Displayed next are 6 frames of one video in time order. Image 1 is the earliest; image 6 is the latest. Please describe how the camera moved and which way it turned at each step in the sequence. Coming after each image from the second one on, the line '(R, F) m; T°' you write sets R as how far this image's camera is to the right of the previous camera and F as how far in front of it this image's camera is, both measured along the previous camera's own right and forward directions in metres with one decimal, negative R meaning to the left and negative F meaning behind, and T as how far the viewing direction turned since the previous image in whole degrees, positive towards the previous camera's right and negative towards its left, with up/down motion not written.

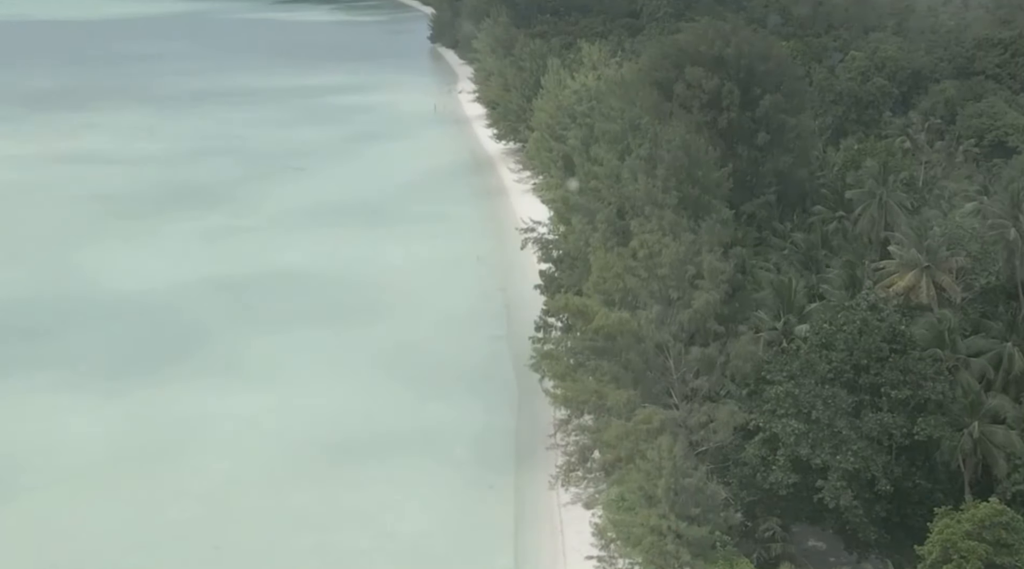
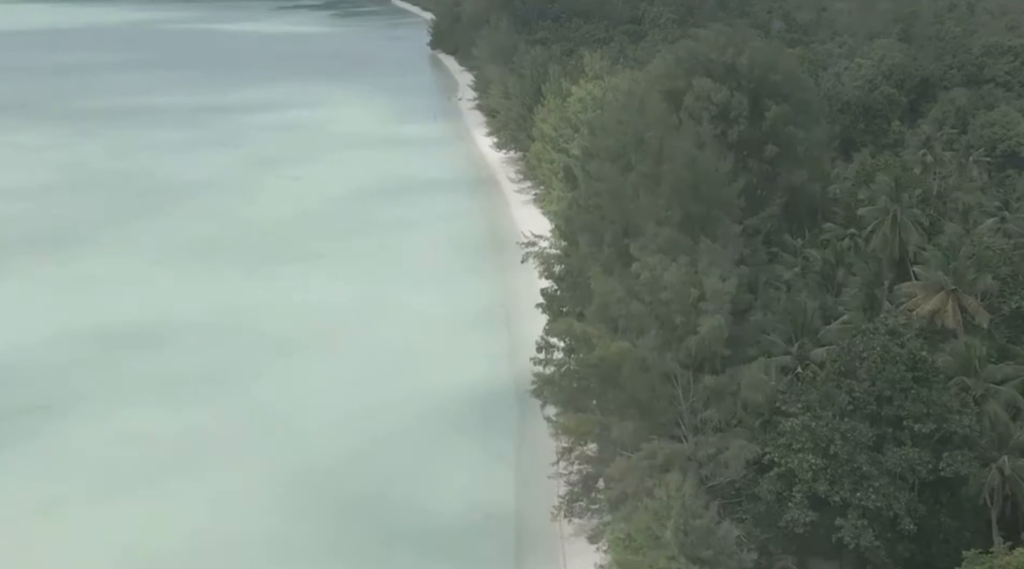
(0.0, +1.0) m; 0°
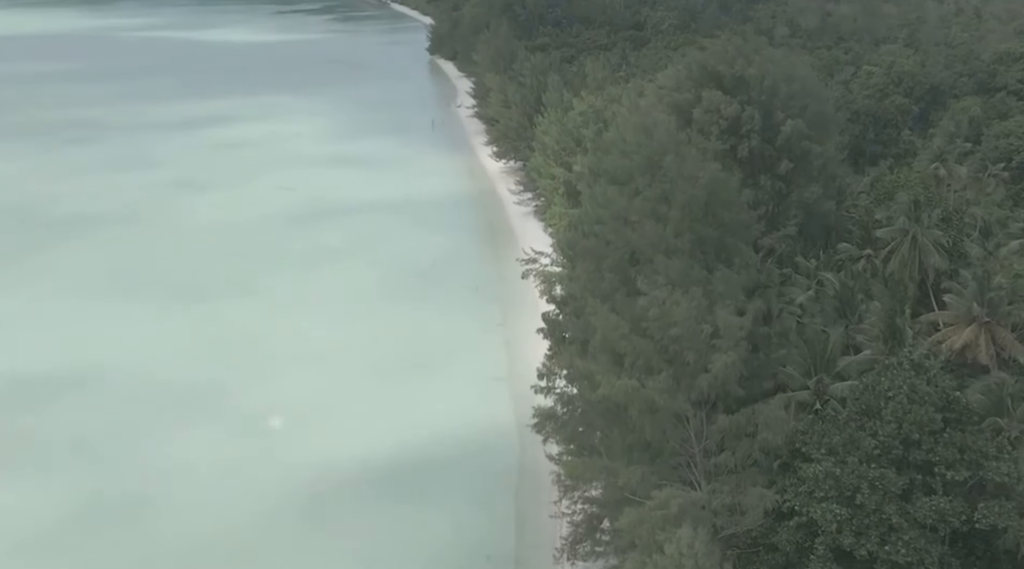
(0.0, +1.3) m; 0°
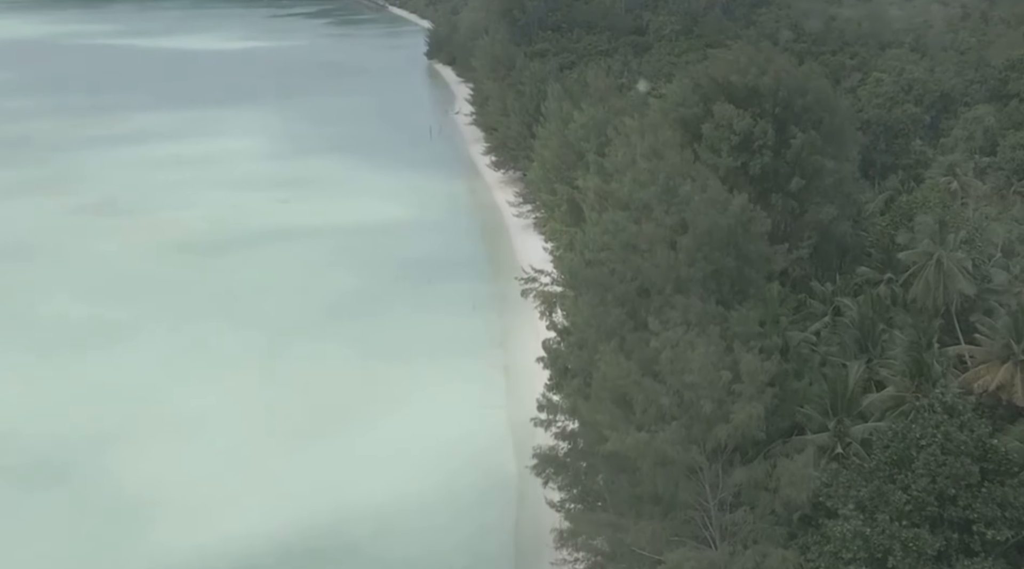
(0.0, +1.4) m; 0°
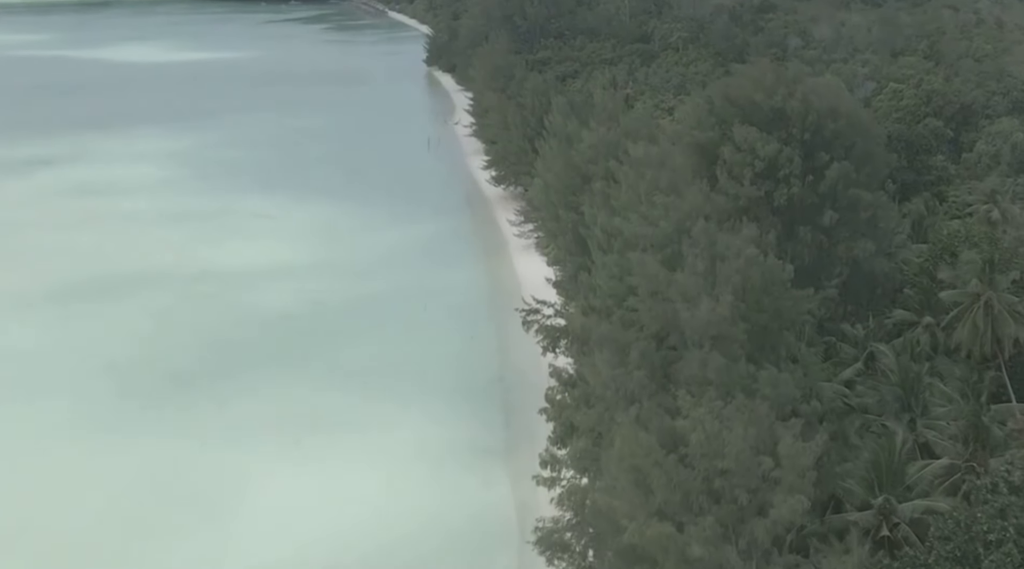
(0.0, +2.2) m; 0°
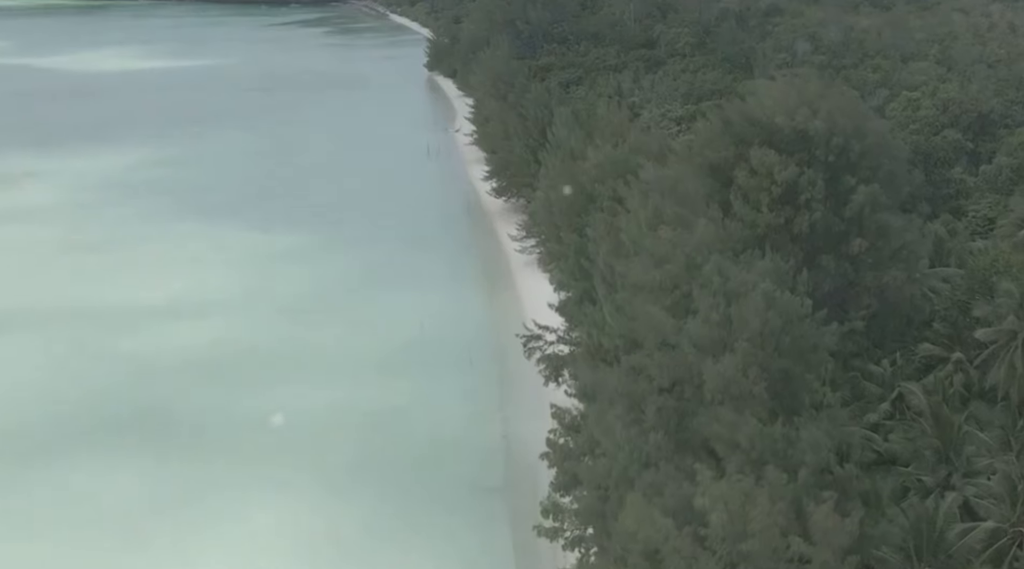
(+0.1, +1.6) m; 0°
